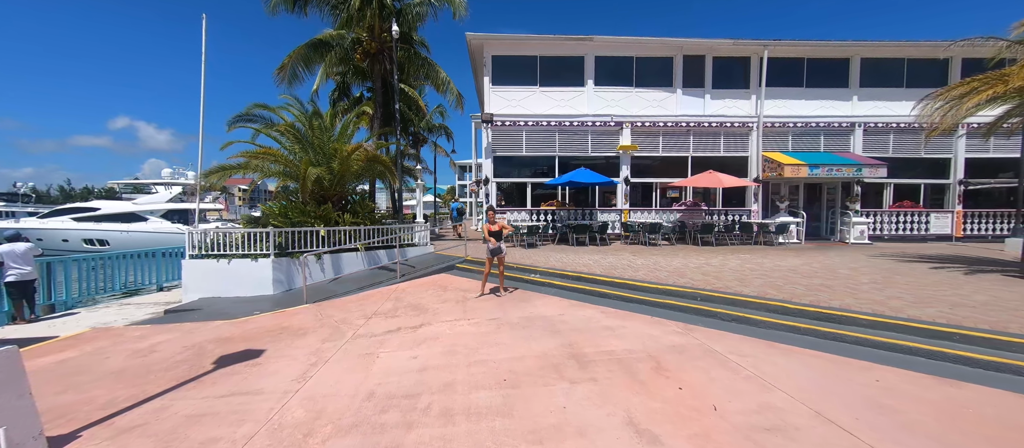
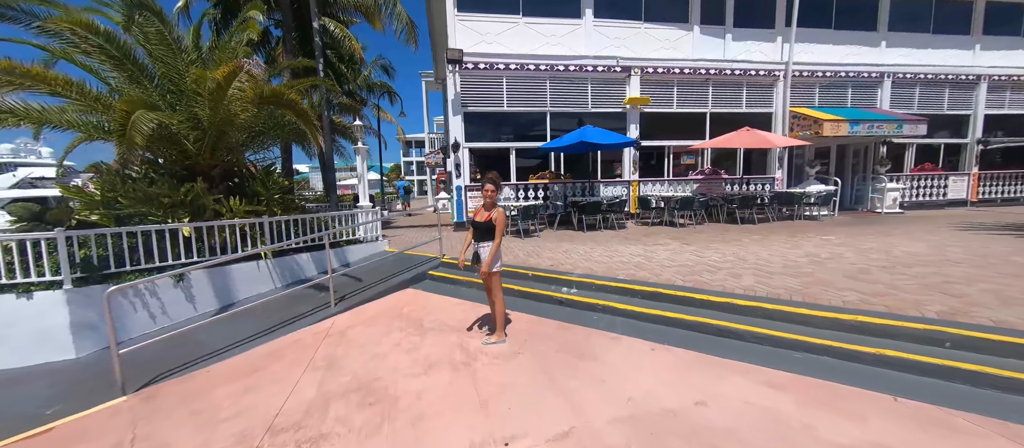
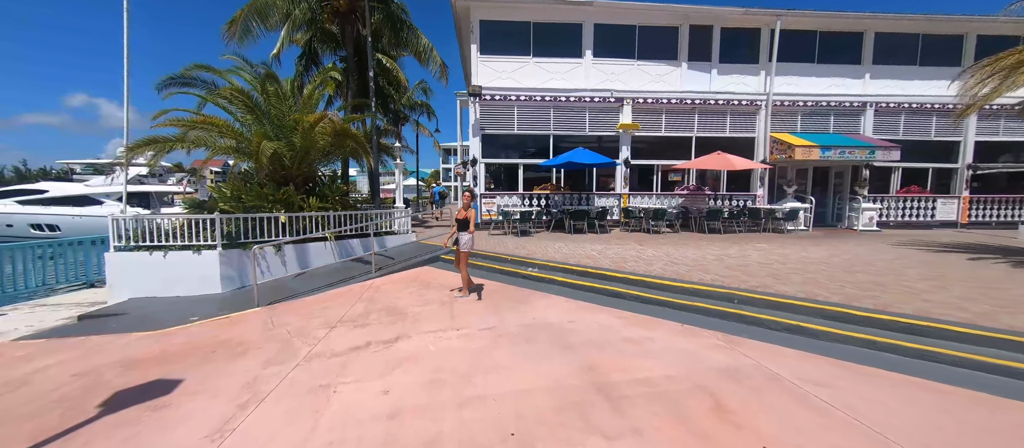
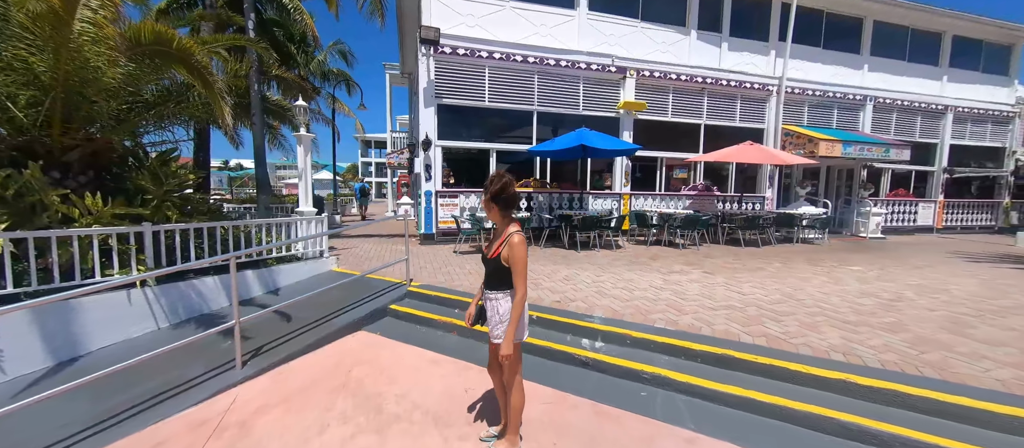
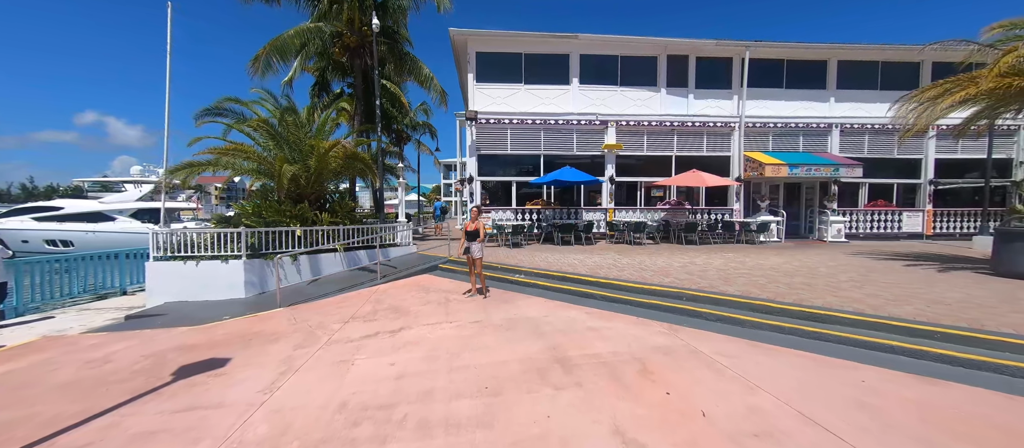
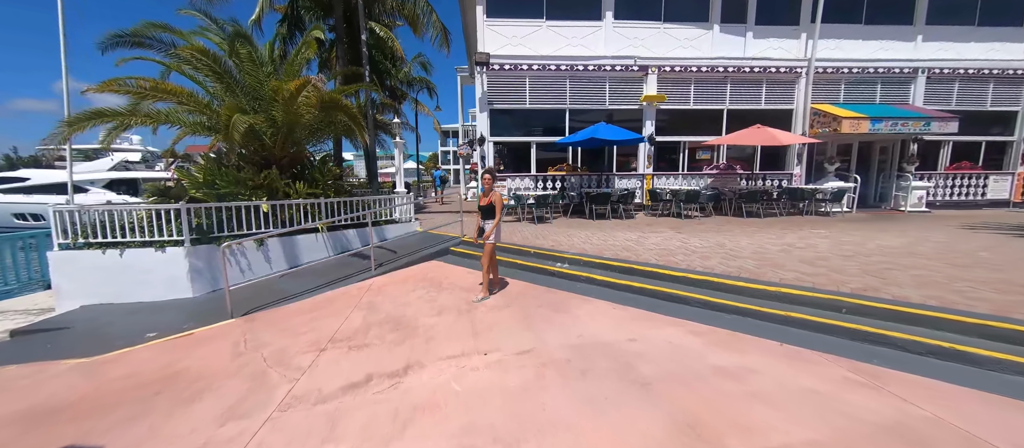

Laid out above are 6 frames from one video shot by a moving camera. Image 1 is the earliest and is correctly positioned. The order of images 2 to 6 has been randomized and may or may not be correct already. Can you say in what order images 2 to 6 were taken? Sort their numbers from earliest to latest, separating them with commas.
5, 3, 6, 2, 4
